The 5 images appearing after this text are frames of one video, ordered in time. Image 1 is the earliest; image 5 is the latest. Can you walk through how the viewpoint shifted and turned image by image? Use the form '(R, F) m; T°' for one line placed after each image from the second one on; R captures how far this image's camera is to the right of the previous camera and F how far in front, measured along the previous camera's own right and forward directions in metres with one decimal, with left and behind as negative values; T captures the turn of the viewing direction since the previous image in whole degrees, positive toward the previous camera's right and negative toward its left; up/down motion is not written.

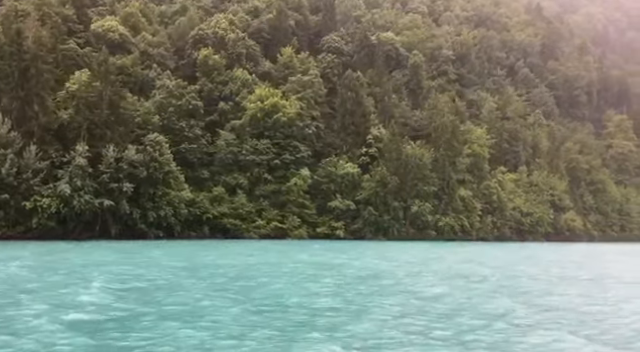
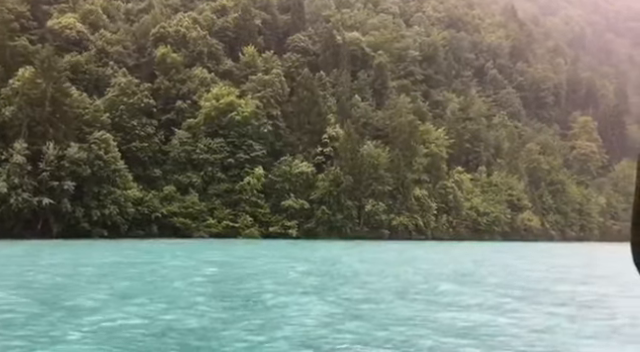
(+2.2, -0.2) m; +2°
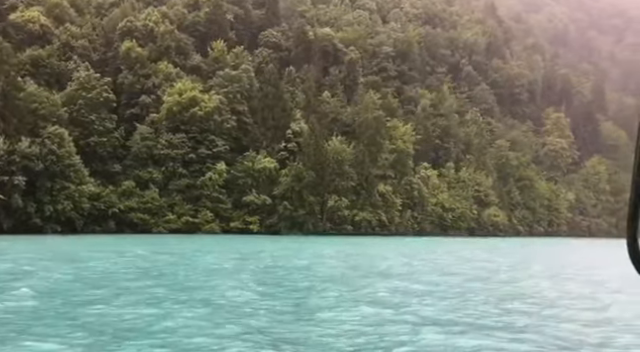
(+1.8, 0.0) m; +2°
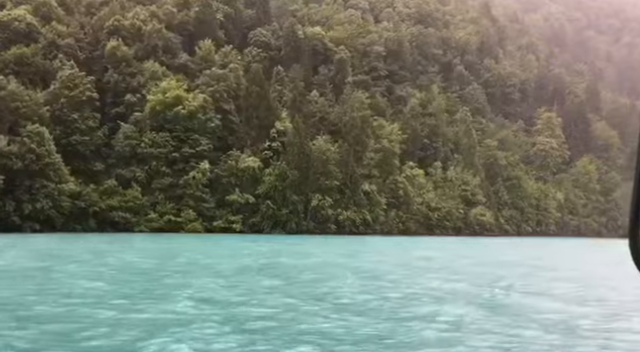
(+1.2, -0.2) m; 0°
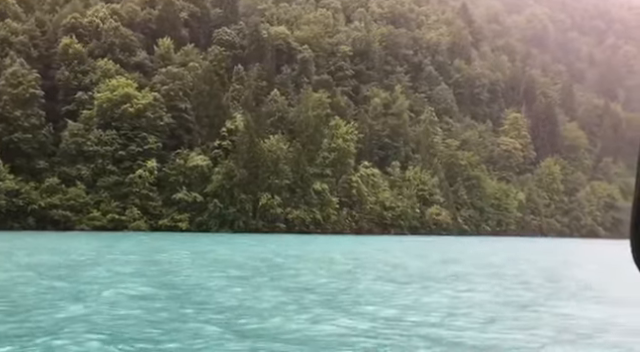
(+3.0, -0.3) m; +2°
